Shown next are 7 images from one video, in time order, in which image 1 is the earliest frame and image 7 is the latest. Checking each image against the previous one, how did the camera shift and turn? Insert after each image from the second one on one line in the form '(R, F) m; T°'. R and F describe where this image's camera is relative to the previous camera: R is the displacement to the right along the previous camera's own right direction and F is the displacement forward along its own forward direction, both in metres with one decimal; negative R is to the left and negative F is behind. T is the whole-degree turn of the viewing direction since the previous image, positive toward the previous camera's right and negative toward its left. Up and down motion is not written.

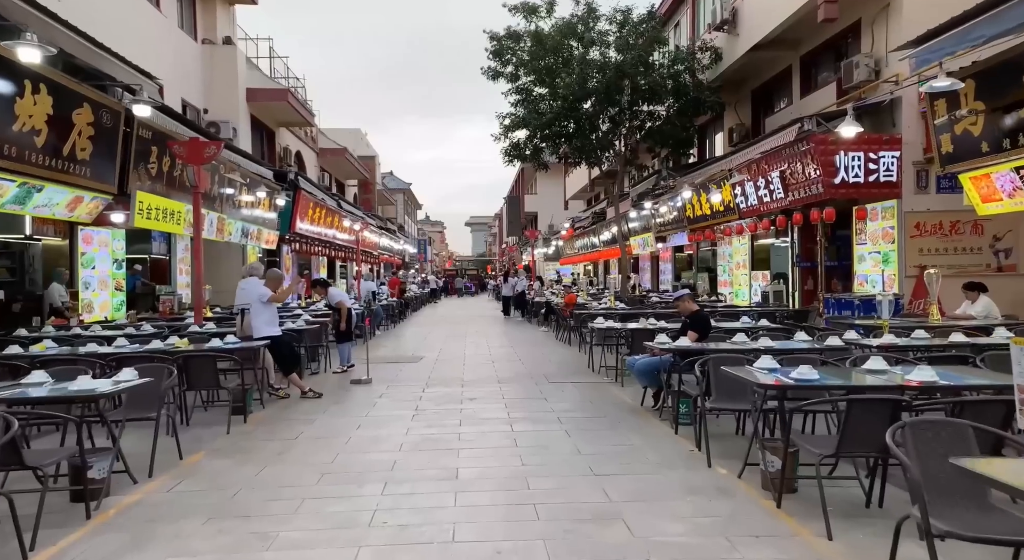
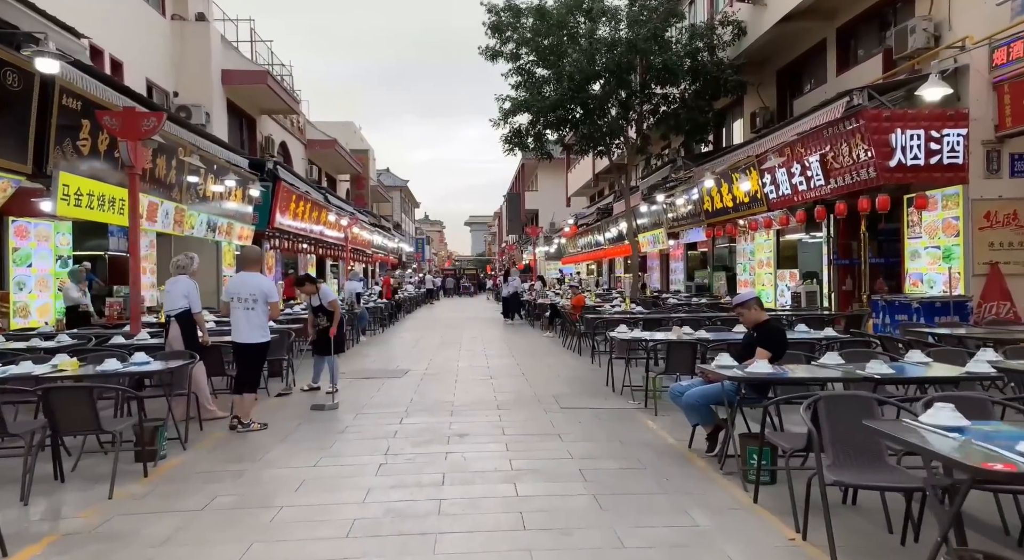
(0.0, +1.8) m; 0°
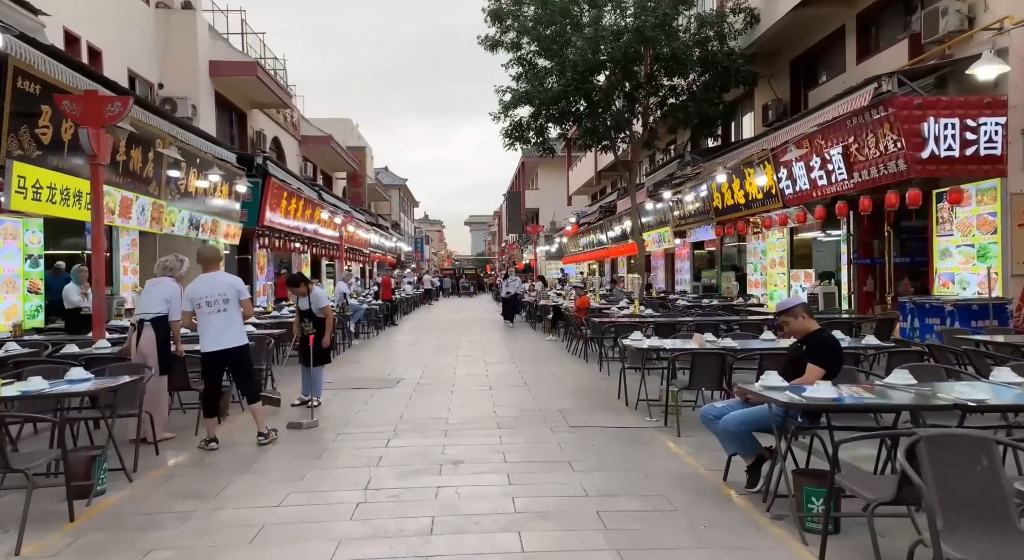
(0.0, +0.8) m; 0°
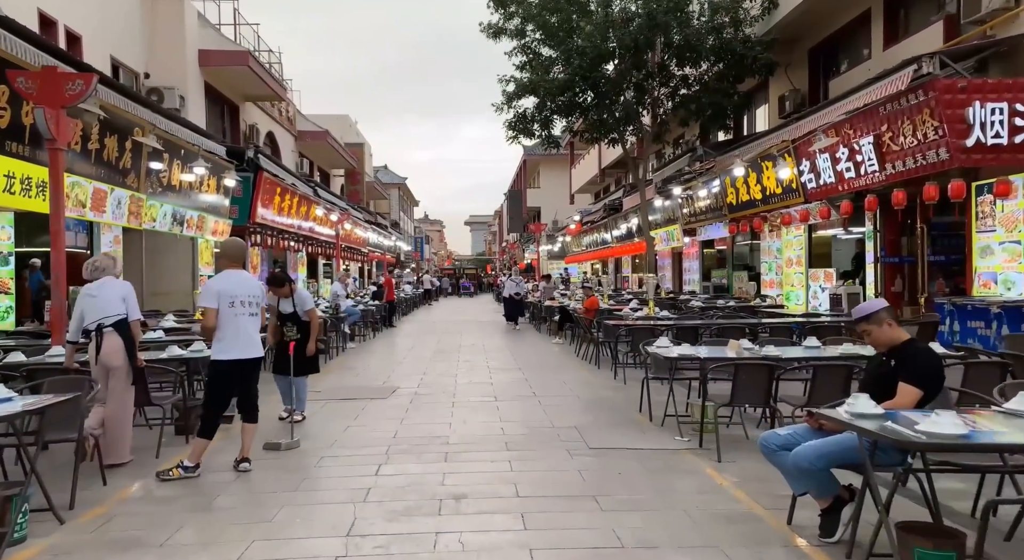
(-0.1, +0.8) m; 0°
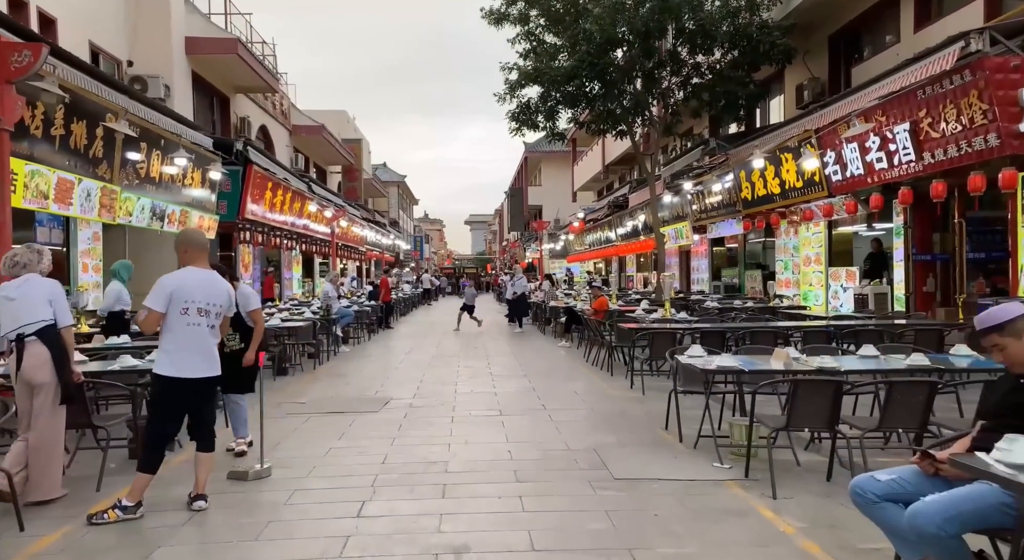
(-0.1, +0.9) m; 0°
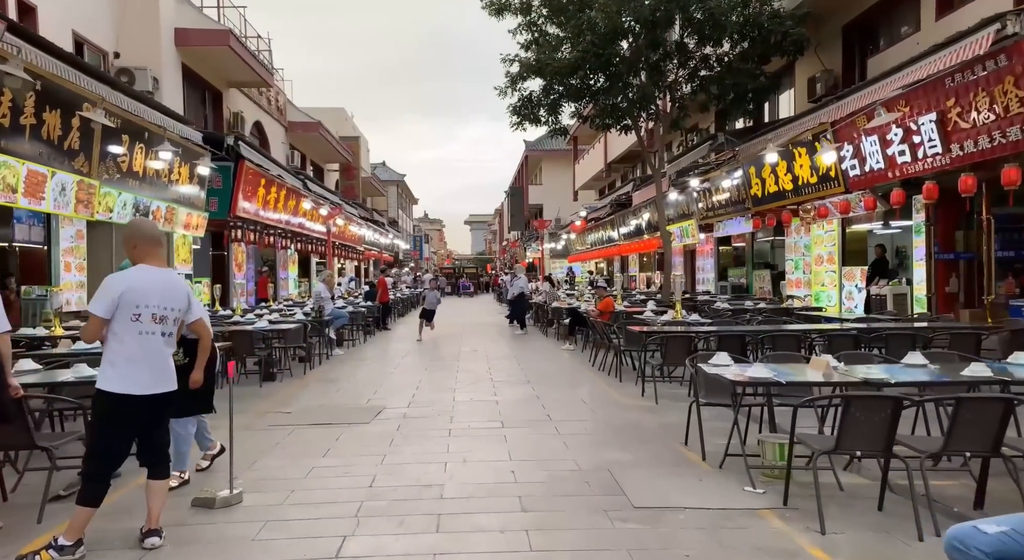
(0.0, +0.6) m; 0°
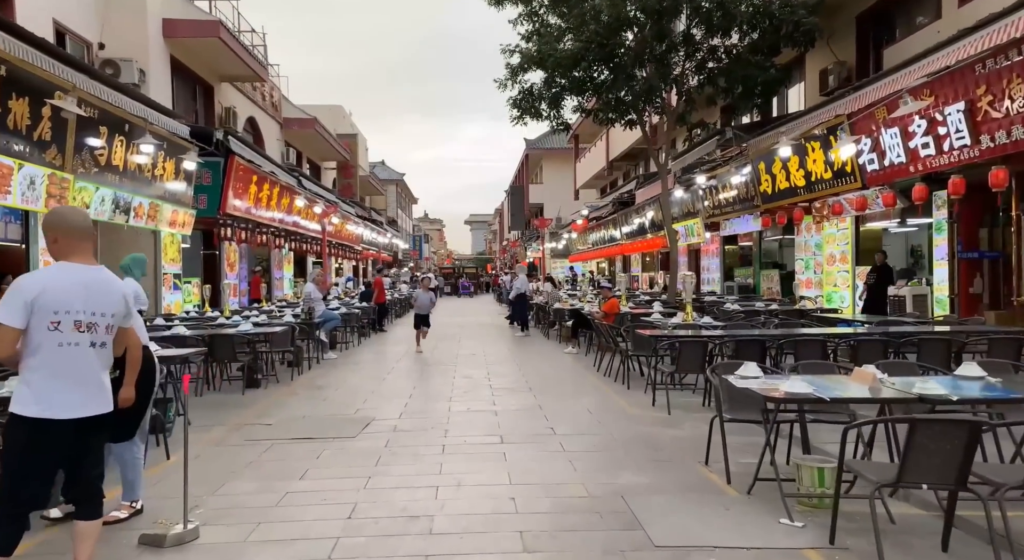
(0.0, +0.6) m; 0°
